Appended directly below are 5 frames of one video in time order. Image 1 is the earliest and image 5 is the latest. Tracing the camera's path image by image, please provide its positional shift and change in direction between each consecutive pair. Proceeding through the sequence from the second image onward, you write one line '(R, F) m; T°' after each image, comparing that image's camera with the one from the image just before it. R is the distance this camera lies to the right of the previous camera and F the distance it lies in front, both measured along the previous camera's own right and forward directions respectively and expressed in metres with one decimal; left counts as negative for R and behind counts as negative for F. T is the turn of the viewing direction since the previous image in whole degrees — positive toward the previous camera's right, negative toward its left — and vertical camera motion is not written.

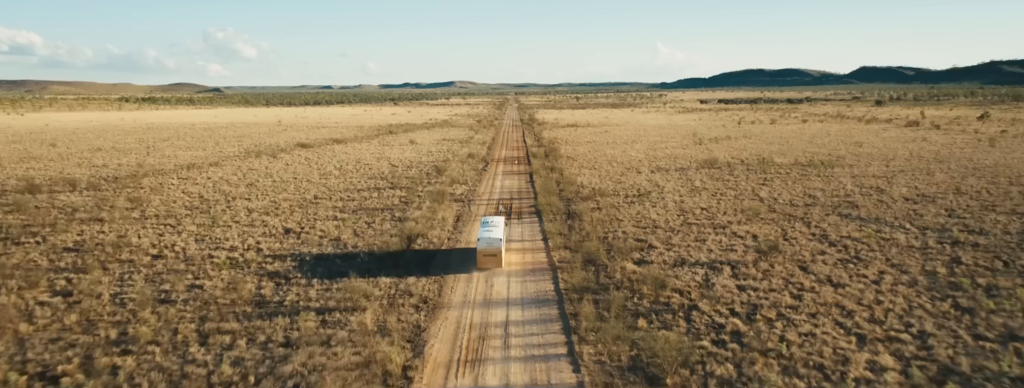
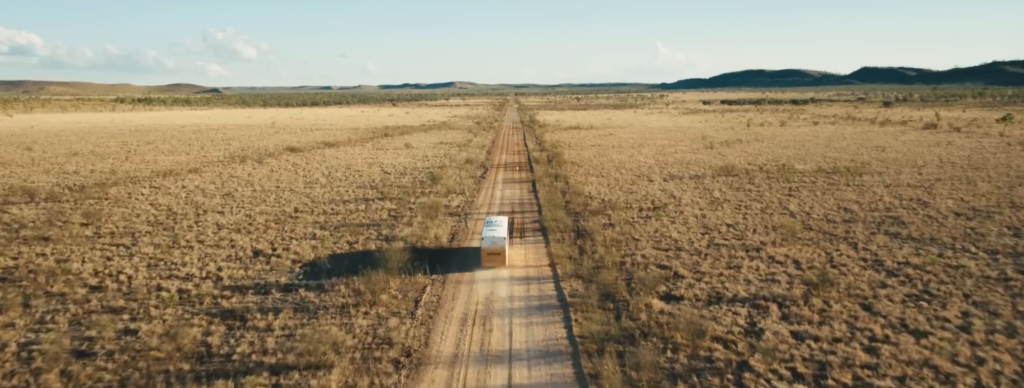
(-0.1, +2.9) m; 0°
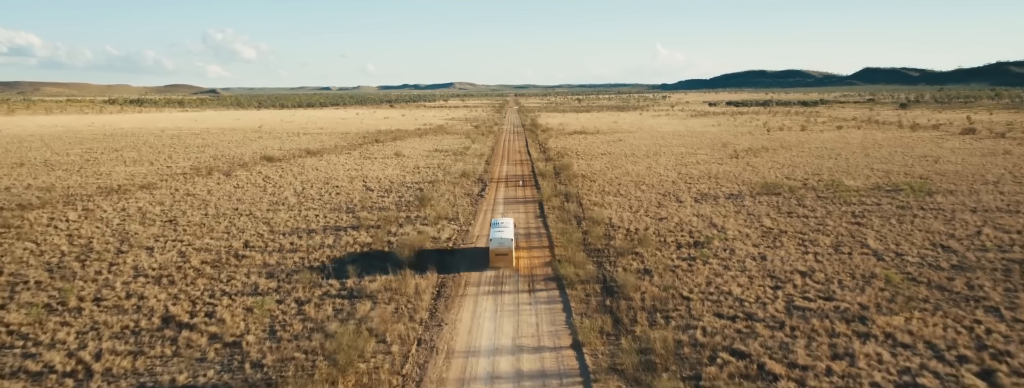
(-0.2, +5.5) m; 0°
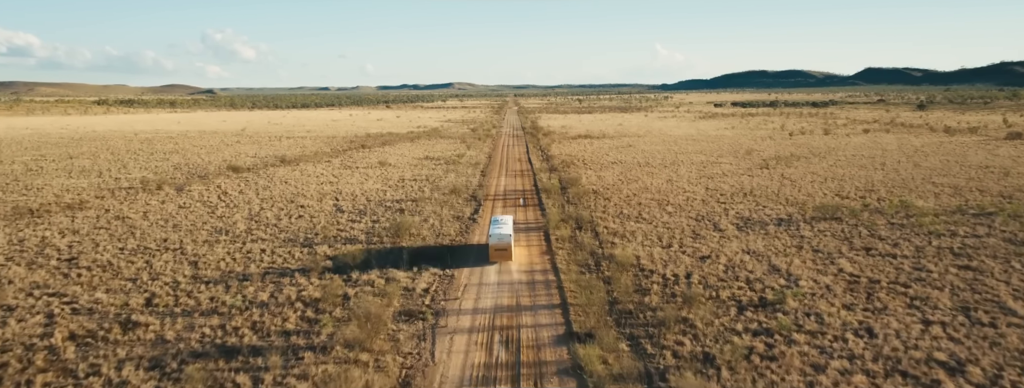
(0.0, +5.8) m; 0°
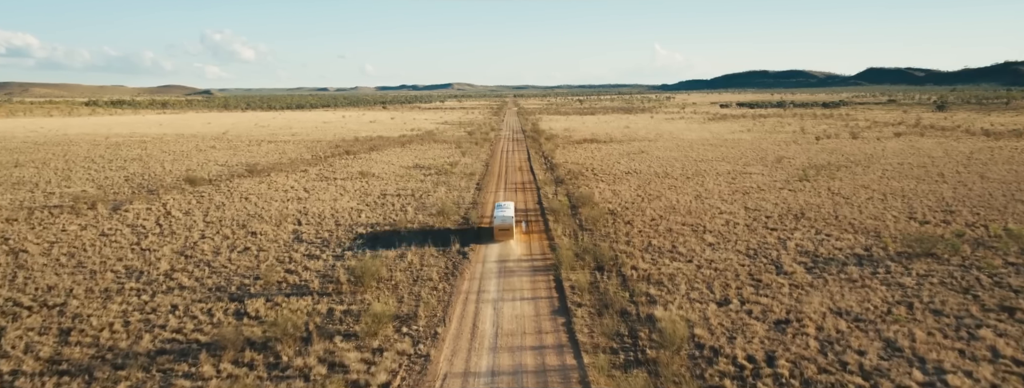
(0.0, +5.7) m; 0°
